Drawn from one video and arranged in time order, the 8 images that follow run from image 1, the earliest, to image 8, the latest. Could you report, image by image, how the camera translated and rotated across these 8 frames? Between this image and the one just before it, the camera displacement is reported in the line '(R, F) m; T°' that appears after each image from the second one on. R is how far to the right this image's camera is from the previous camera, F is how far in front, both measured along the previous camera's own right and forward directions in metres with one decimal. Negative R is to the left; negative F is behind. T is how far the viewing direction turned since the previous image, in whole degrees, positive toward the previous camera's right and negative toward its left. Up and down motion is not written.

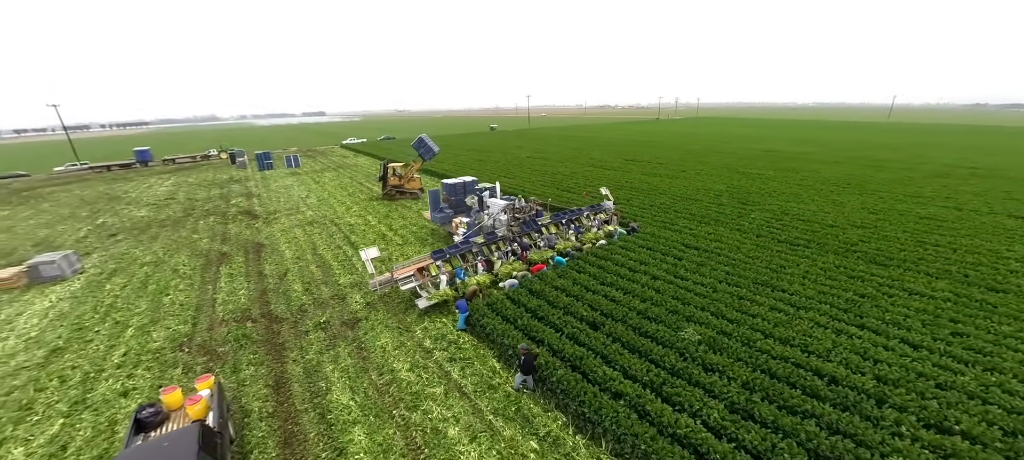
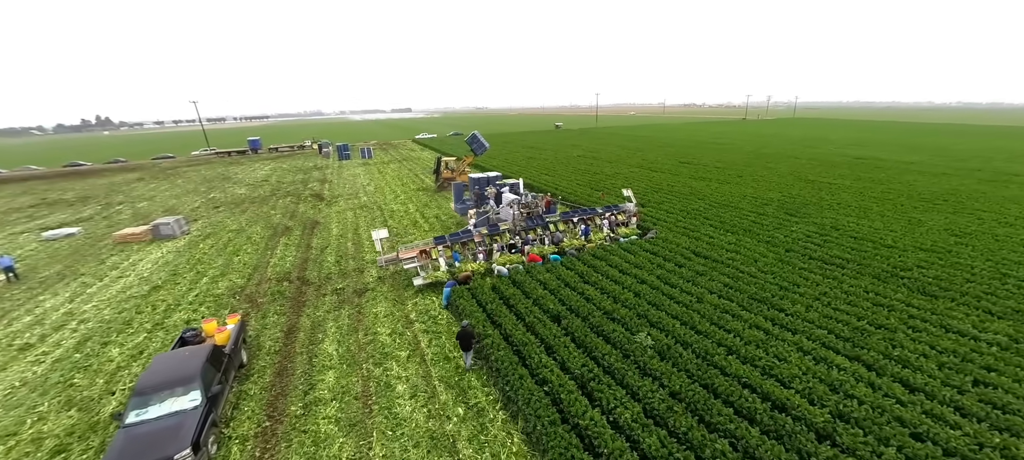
(+3.0, -0.7) m; -11°
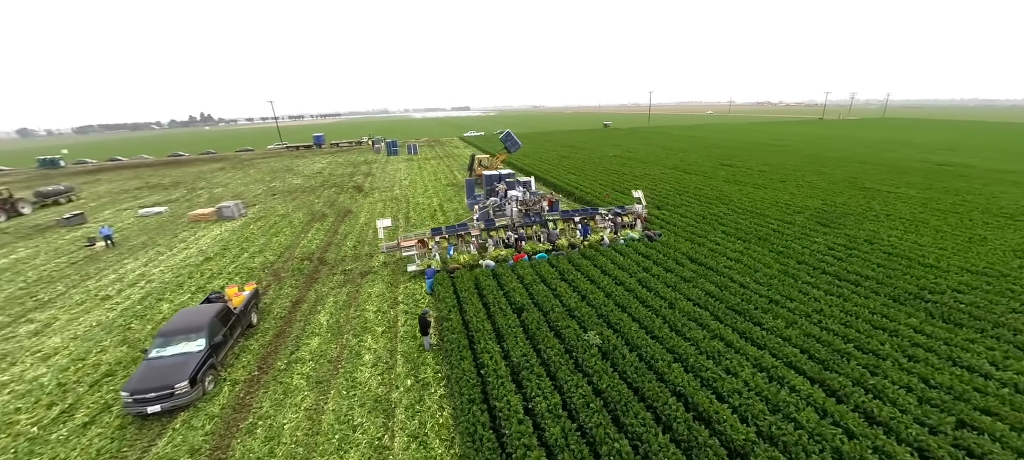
(+2.7, -0.5) m; -9°
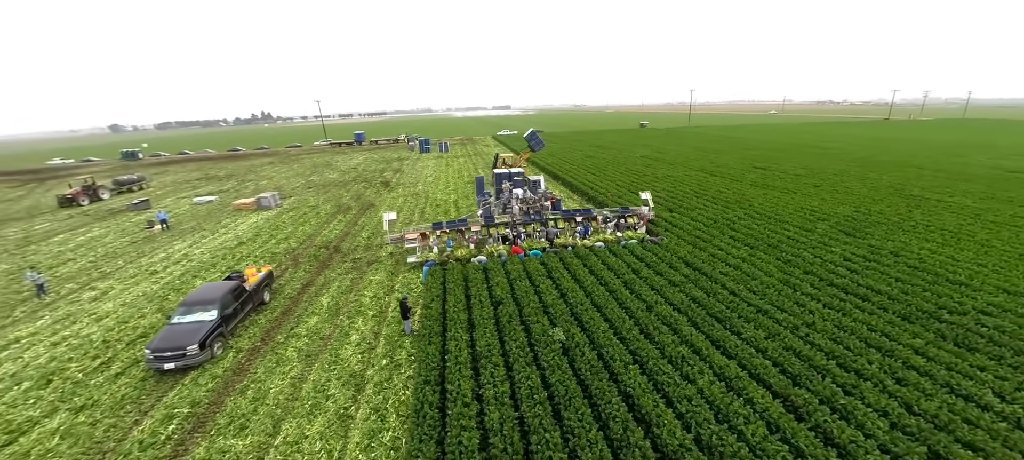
(+1.9, -0.4) m; -6°
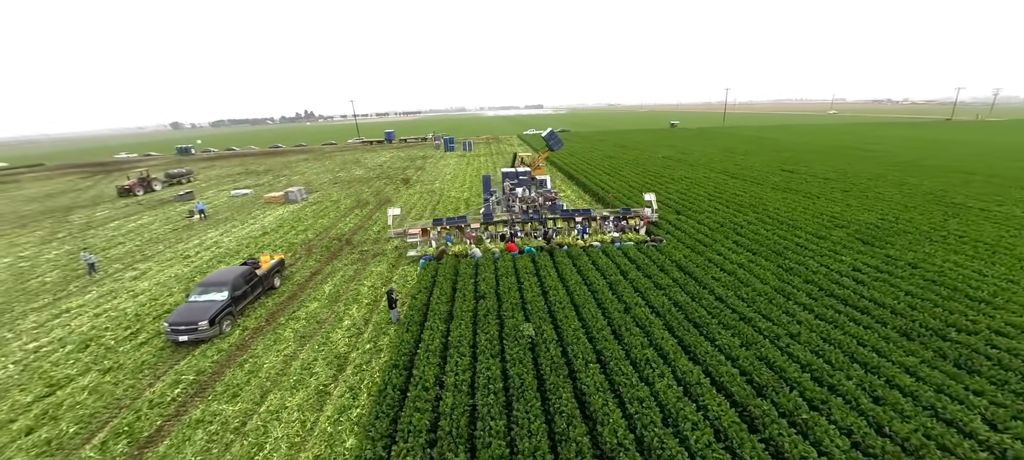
(+1.7, -0.4) m; -5°
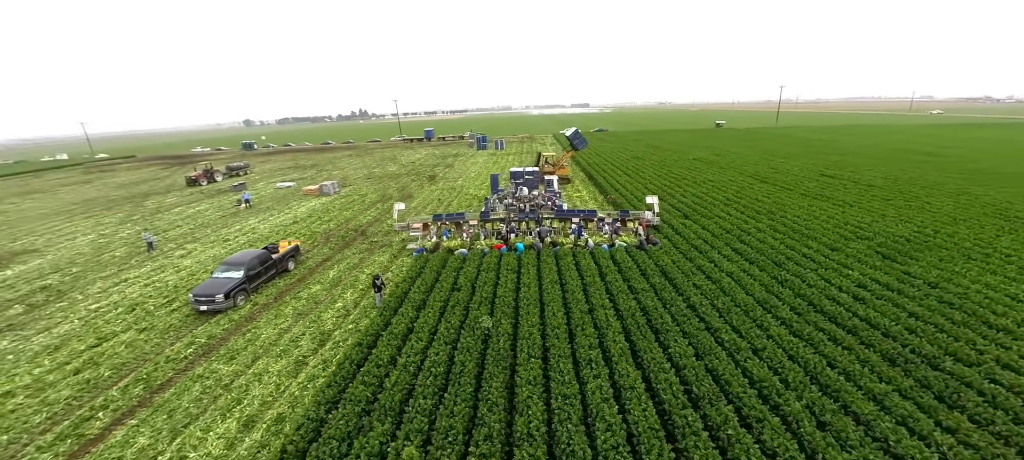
(+2.5, -0.4) m; -7°
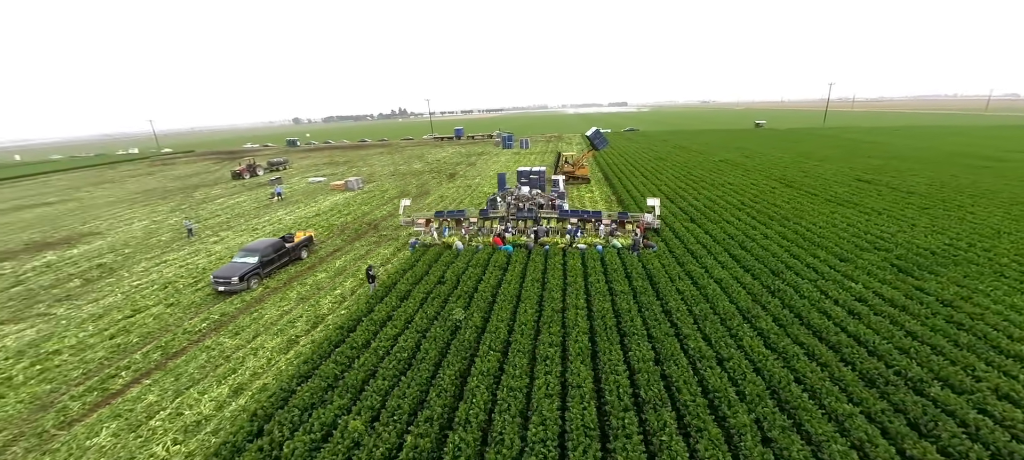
(+2.0, -0.3) m; -6°
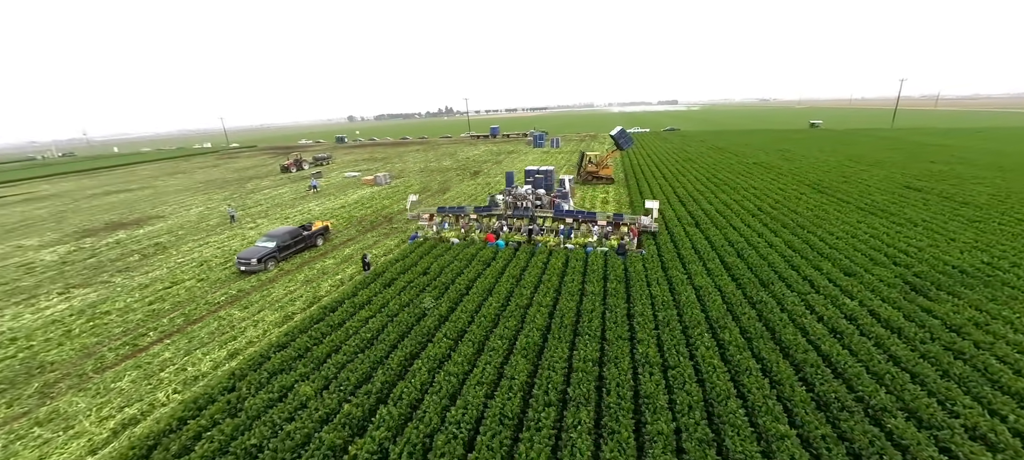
(+2.7, -0.4) m; -7°
